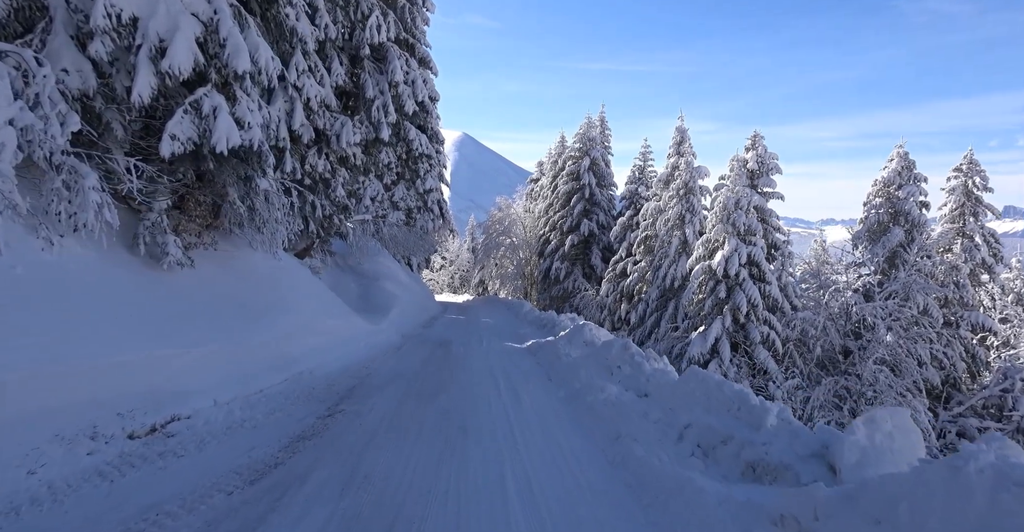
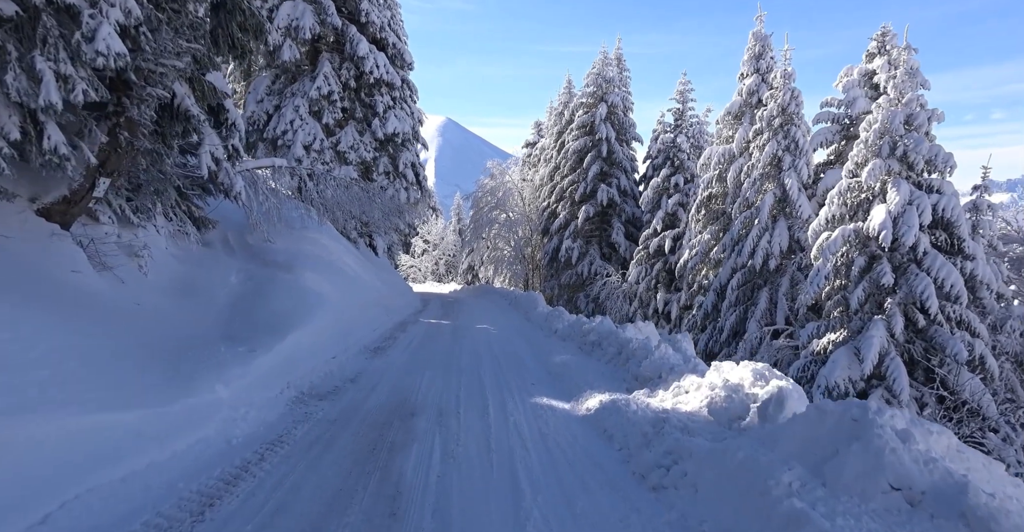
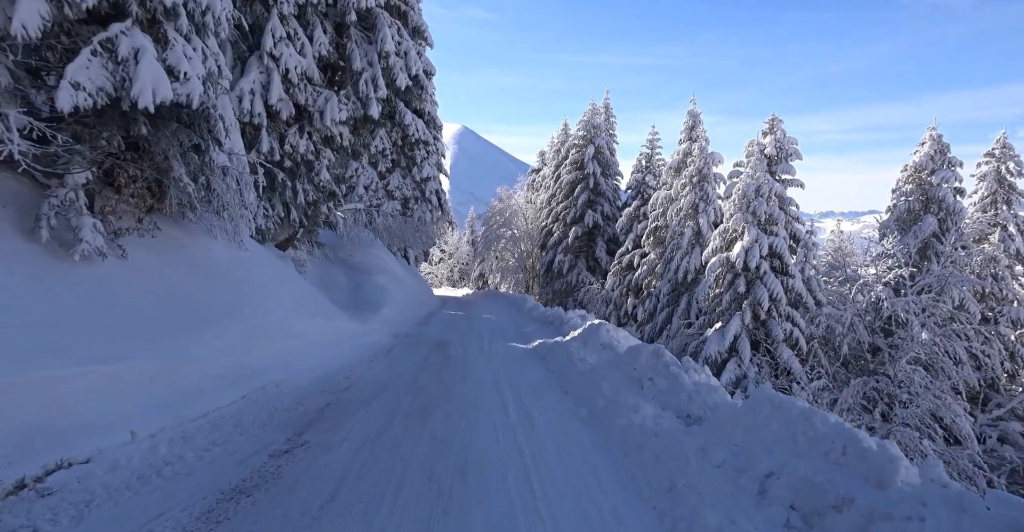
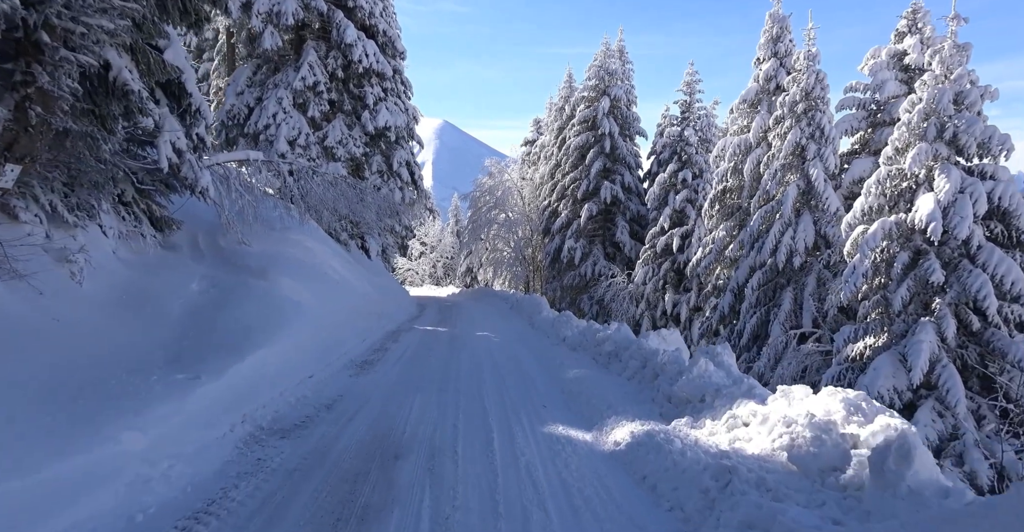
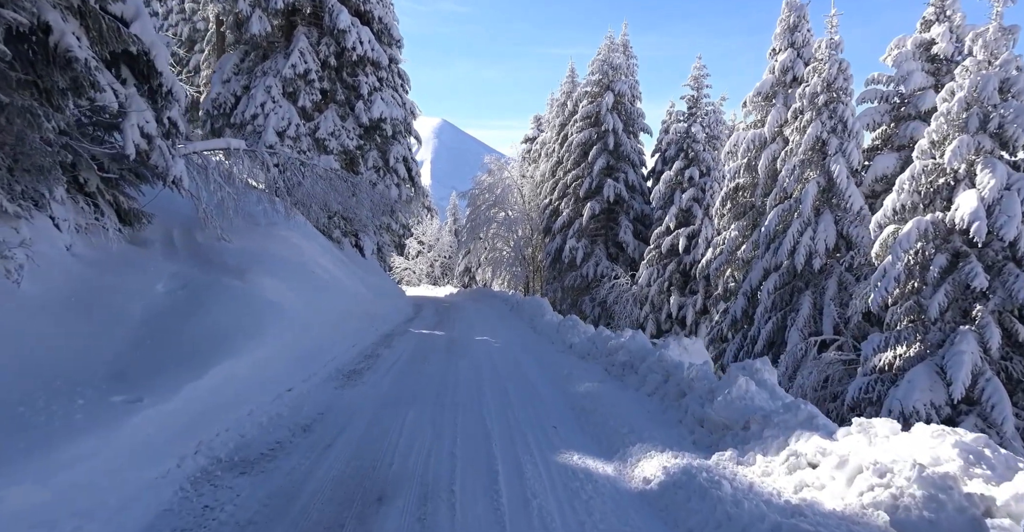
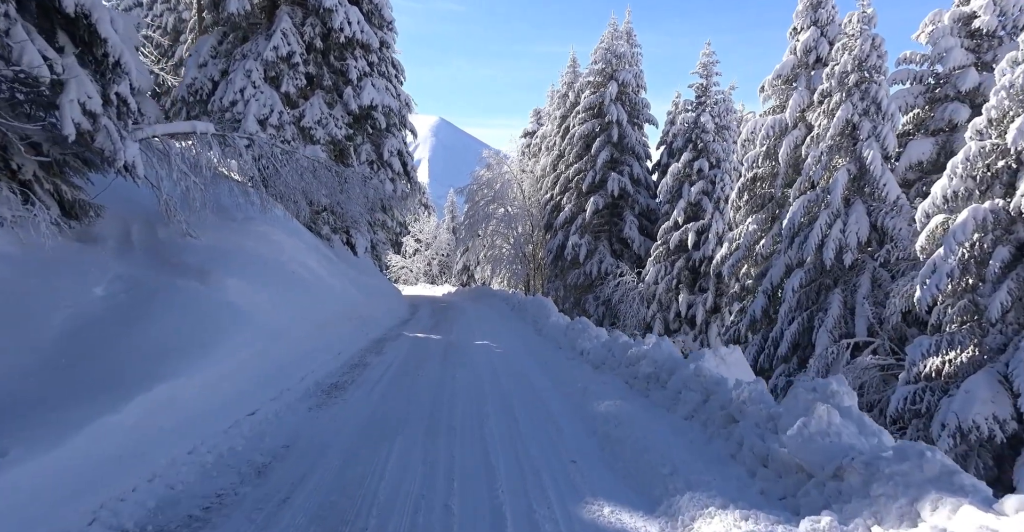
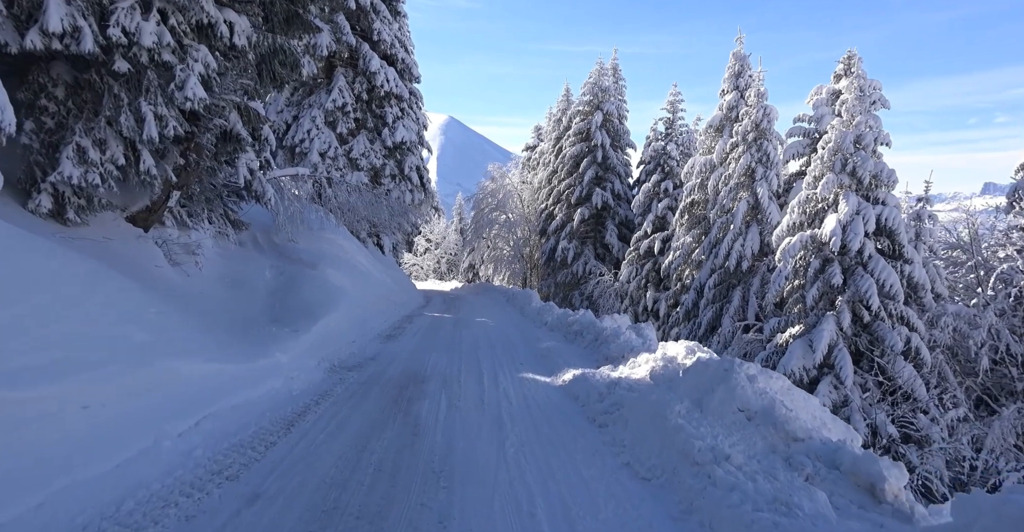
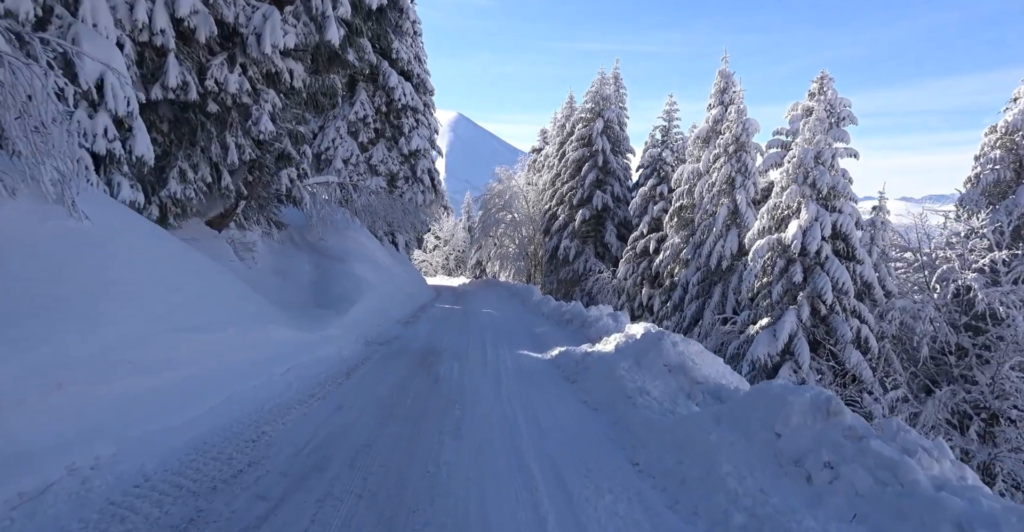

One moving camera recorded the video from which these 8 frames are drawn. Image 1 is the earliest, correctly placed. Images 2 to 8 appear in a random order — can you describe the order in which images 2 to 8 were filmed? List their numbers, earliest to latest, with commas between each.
3, 8, 7, 2, 4, 5, 6
